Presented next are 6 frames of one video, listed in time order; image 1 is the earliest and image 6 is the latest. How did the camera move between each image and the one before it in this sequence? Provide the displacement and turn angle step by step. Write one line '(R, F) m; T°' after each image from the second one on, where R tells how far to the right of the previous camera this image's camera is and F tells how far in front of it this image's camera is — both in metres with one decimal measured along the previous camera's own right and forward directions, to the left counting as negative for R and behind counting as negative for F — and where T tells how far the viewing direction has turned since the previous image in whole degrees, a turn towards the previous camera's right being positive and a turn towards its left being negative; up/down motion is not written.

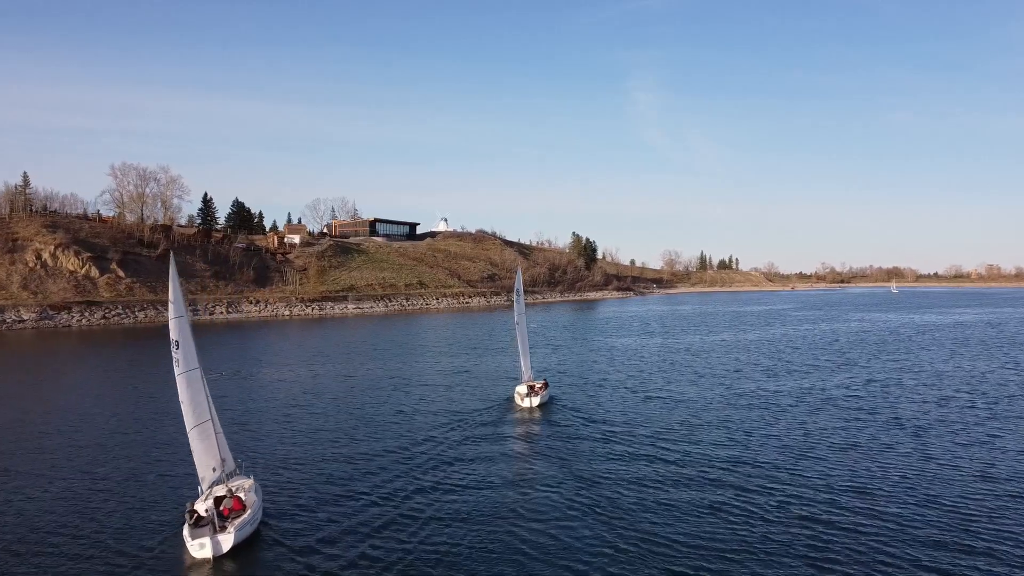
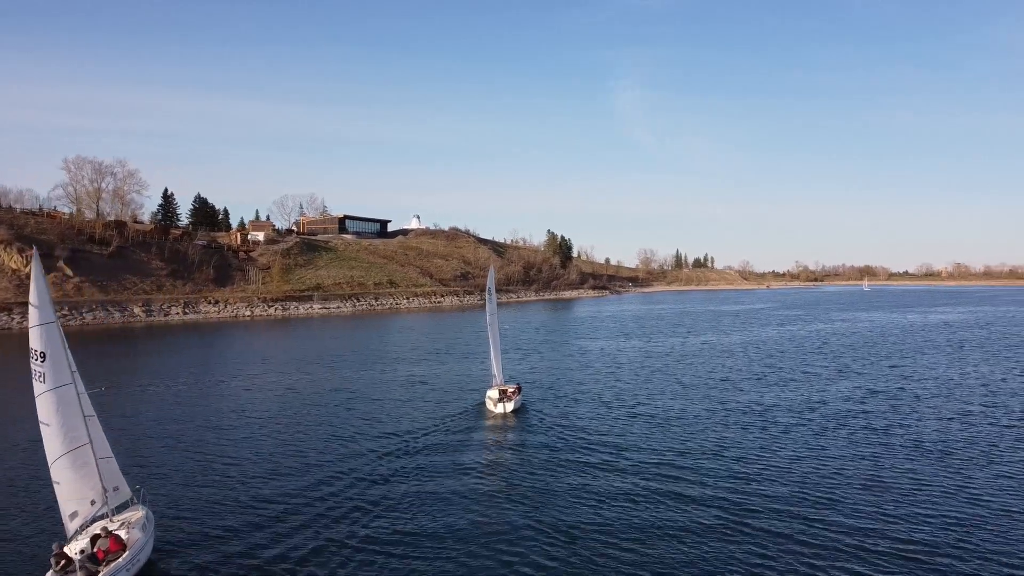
(+0.4, +3.0) m; +2°
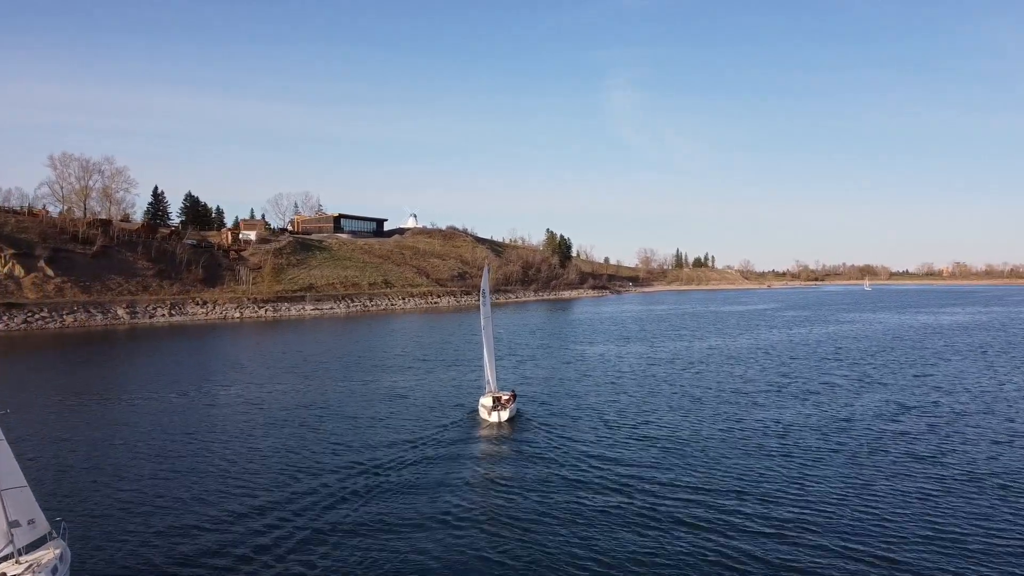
(+0.3, +2.7) m; 0°
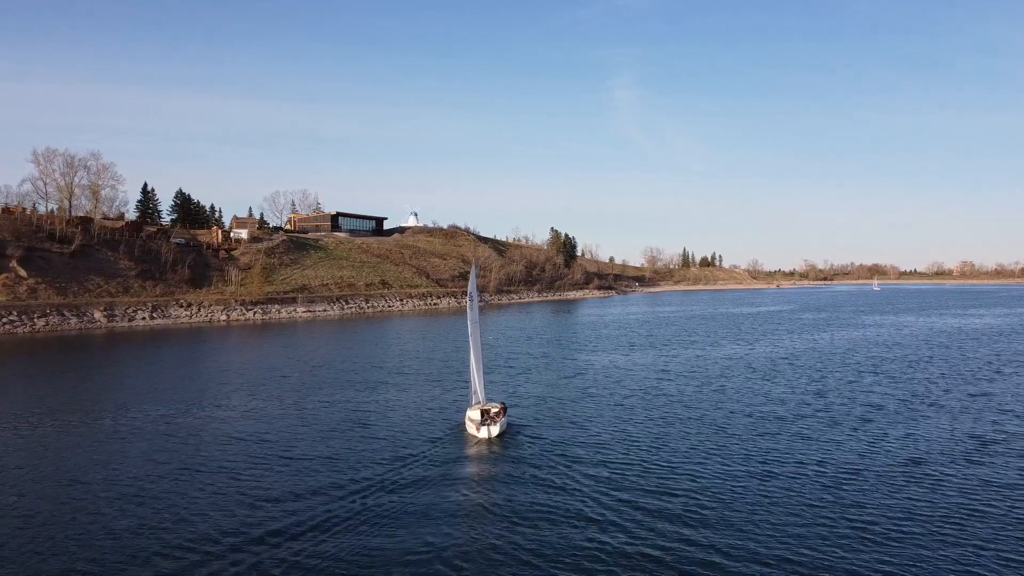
(+0.6, +4.6) m; -1°
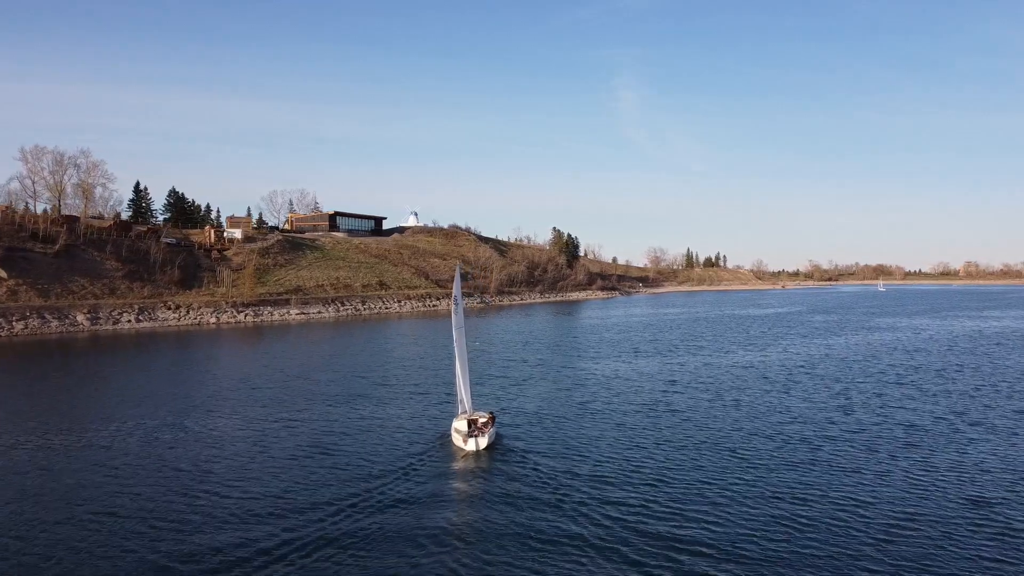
(+0.3, +2.9) m; 0°
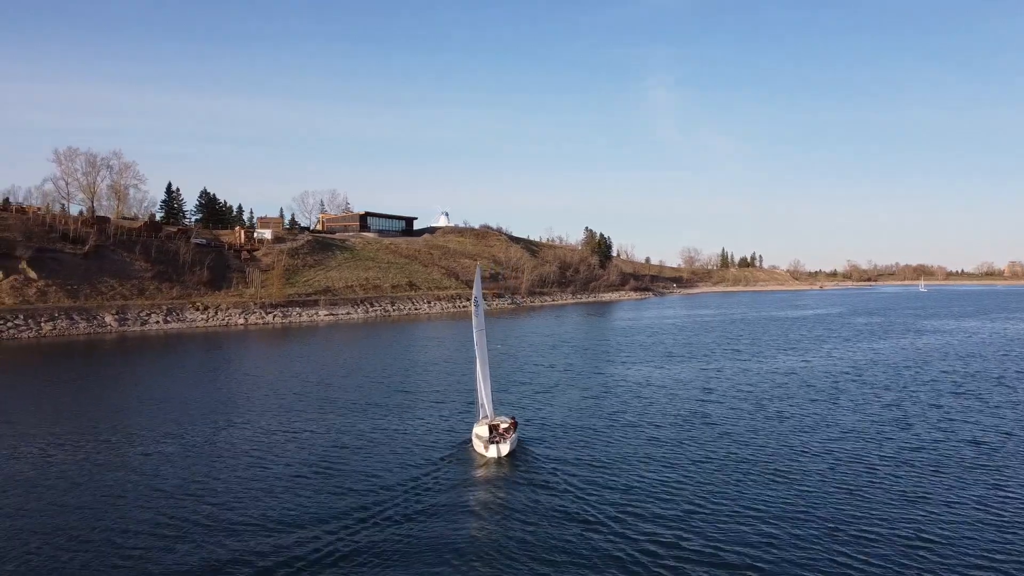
(+0.2, +2.3) m; -3°
